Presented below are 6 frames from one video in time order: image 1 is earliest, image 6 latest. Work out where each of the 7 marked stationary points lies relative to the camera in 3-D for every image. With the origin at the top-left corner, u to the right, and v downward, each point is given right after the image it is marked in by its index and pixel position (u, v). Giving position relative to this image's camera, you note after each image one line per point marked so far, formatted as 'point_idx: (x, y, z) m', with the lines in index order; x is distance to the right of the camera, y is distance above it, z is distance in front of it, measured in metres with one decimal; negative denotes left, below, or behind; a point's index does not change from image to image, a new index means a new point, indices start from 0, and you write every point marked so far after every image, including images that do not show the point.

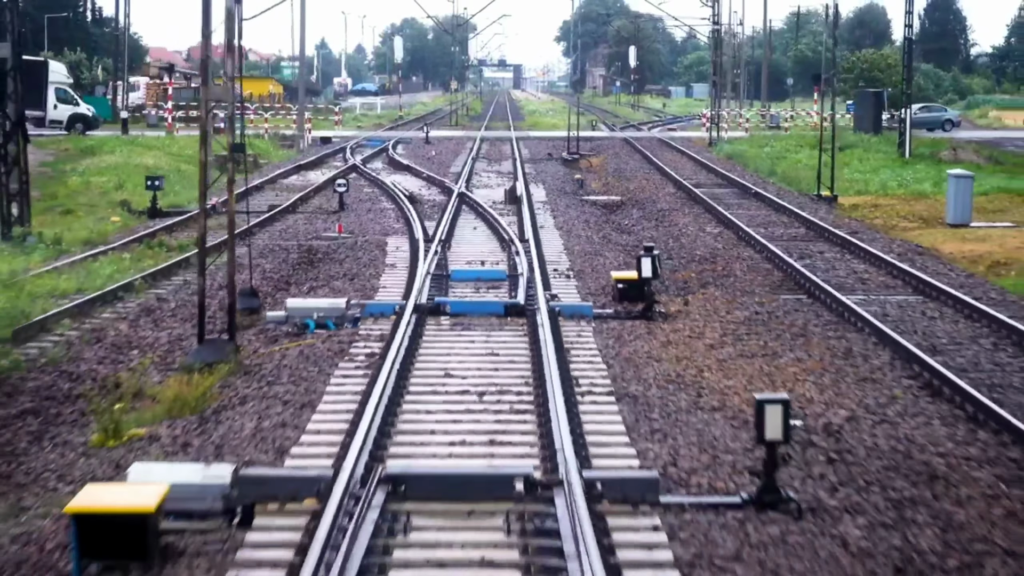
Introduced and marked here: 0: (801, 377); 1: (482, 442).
0: (+2.3, -0.7, +9.2) m
1: (-0.2, -1.0, +7.7) m
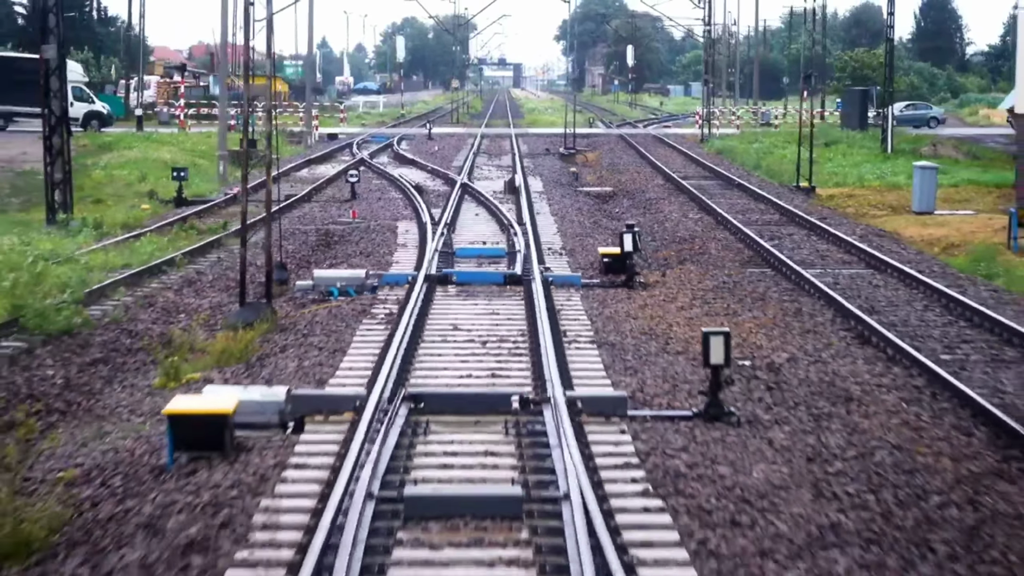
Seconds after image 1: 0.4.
0: (+2.3, -0.4, +10.9) m
1: (-0.2, -0.7, +9.4) m
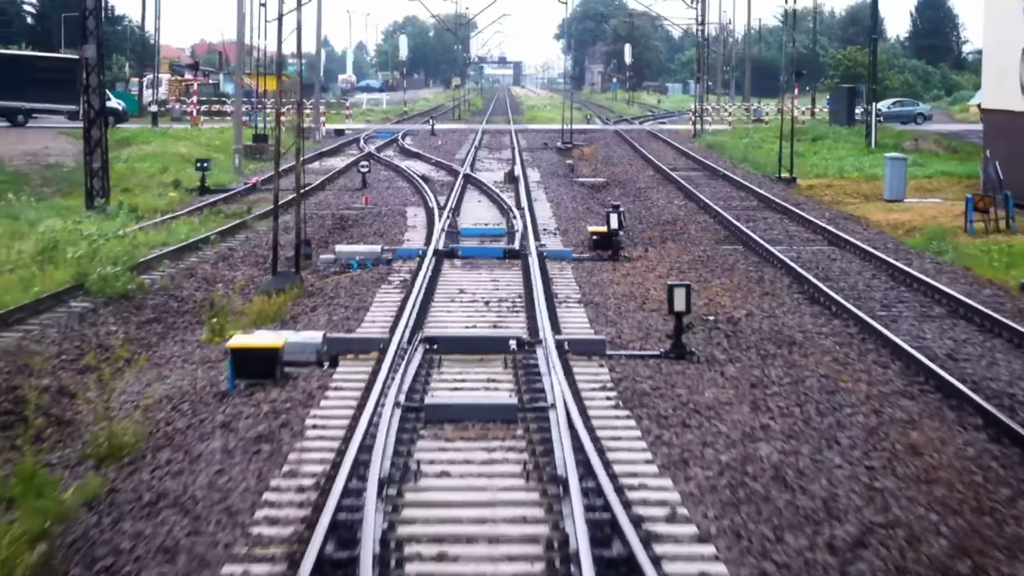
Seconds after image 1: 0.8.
0: (+2.3, -0.1, +12.6) m
1: (-0.2, -0.3, +11.1) m
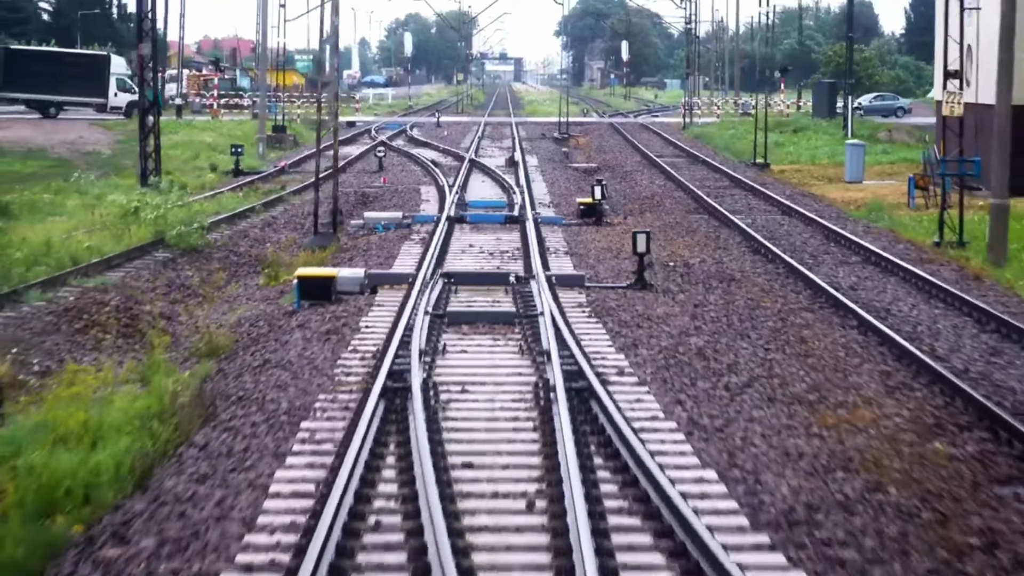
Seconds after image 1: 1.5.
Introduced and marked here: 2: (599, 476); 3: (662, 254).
0: (+2.3, +0.5, +15.5) m
1: (-0.2, +0.3, +14.0) m
2: (+0.5, -1.1, +7.4) m
3: (+1.9, +0.4, +14.8) m
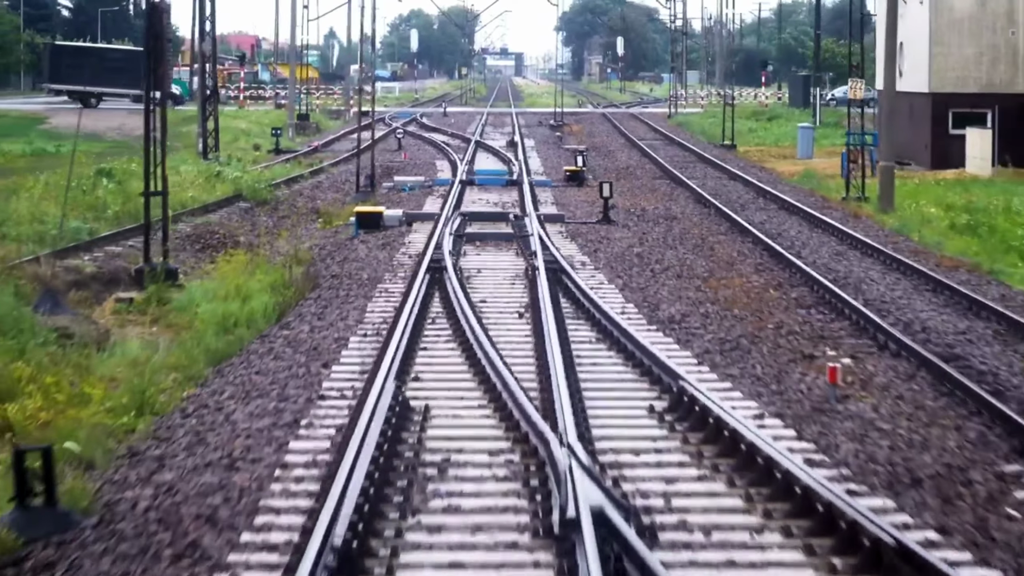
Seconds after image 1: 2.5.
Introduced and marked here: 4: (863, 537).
0: (+2.2, +1.5, +20.2) m
1: (-0.2, +1.2, +18.7) m
2: (+0.5, -0.1, +12.0) m
3: (+1.9, +1.4, +19.5) m
4: (+1.7, -1.2, +6.0) m
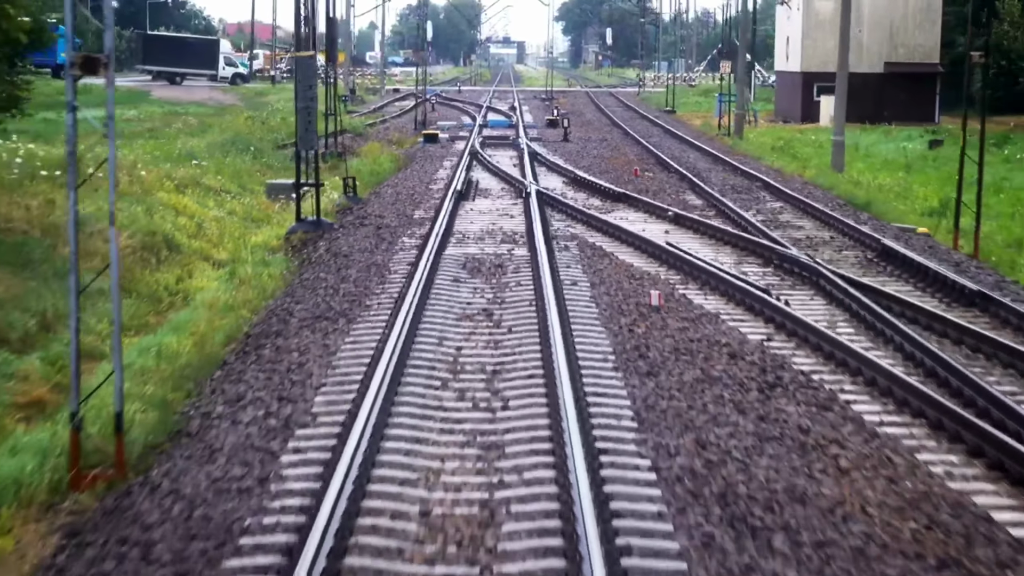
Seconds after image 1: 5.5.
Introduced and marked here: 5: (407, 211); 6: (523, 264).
0: (+2.2, +4.4, +33.5) m
1: (-0.3, +4.1, +32.0) m
2: (+0.5, +2.7, +25.4) m
3: (+1.9, +4.3, +32.7) m
4: (+1.7, +1.5, +19.3) m
5: (-1.6, +1.2, +17.8) m
6: (+0.1, +0.3, +13.7) m
